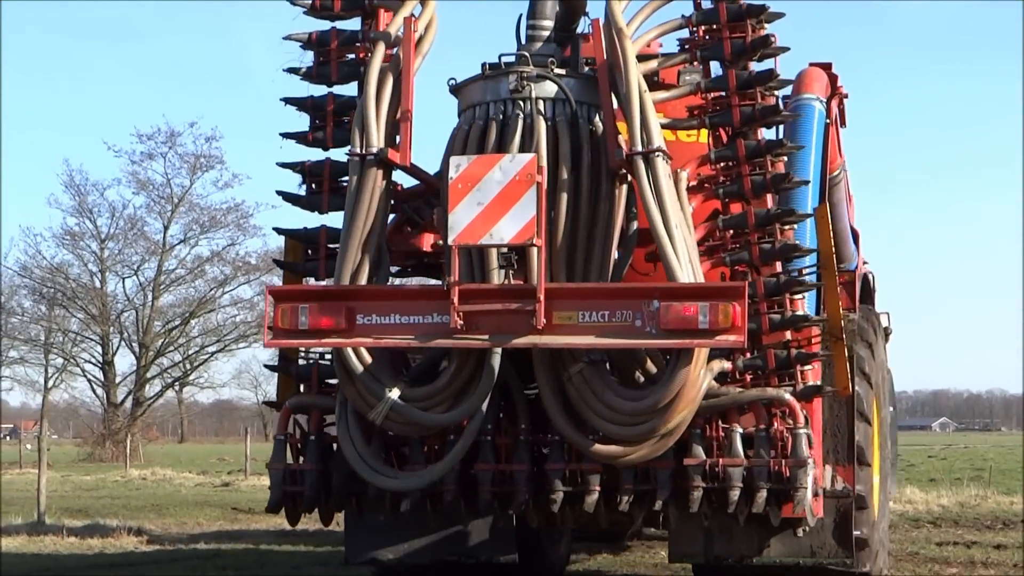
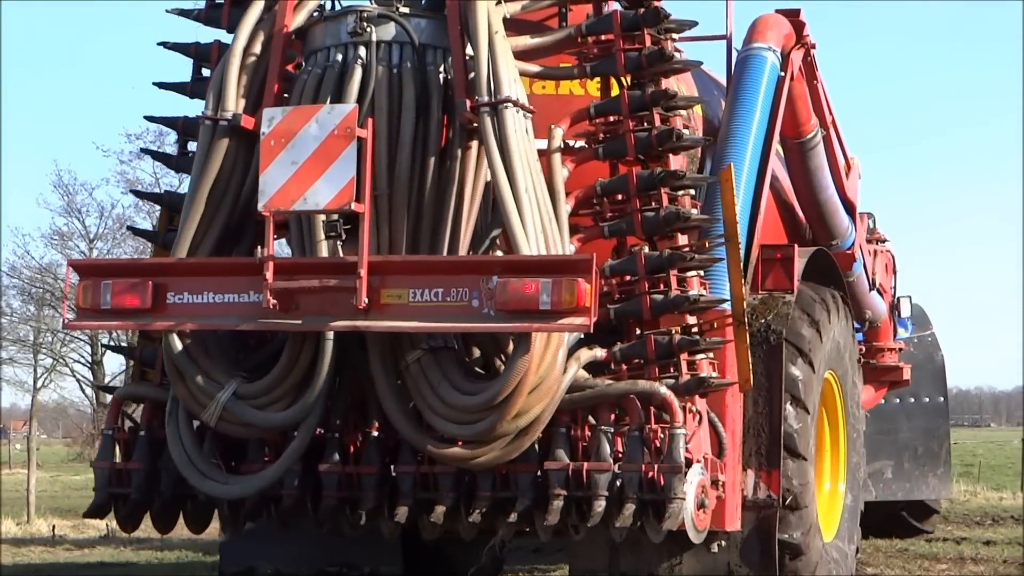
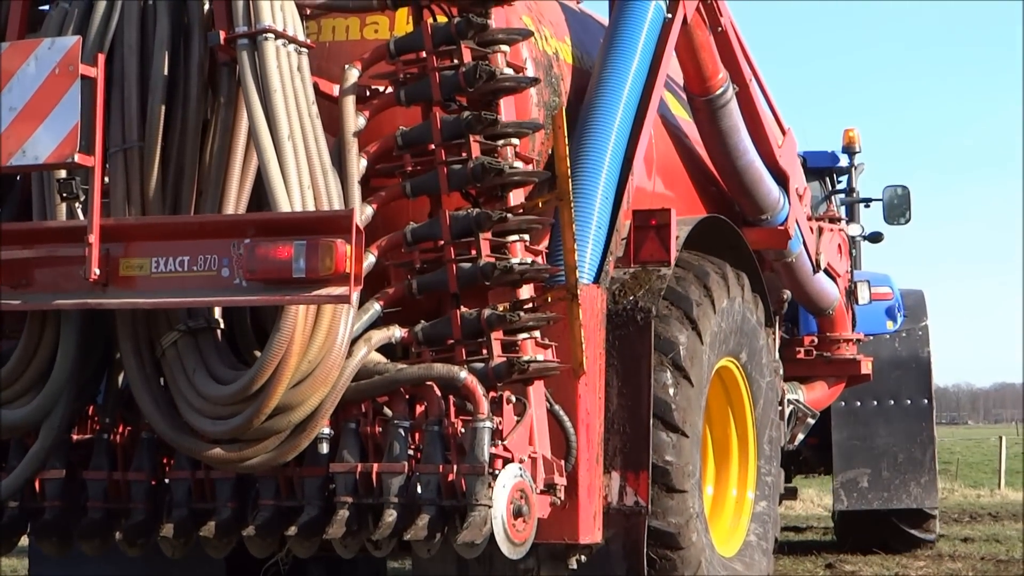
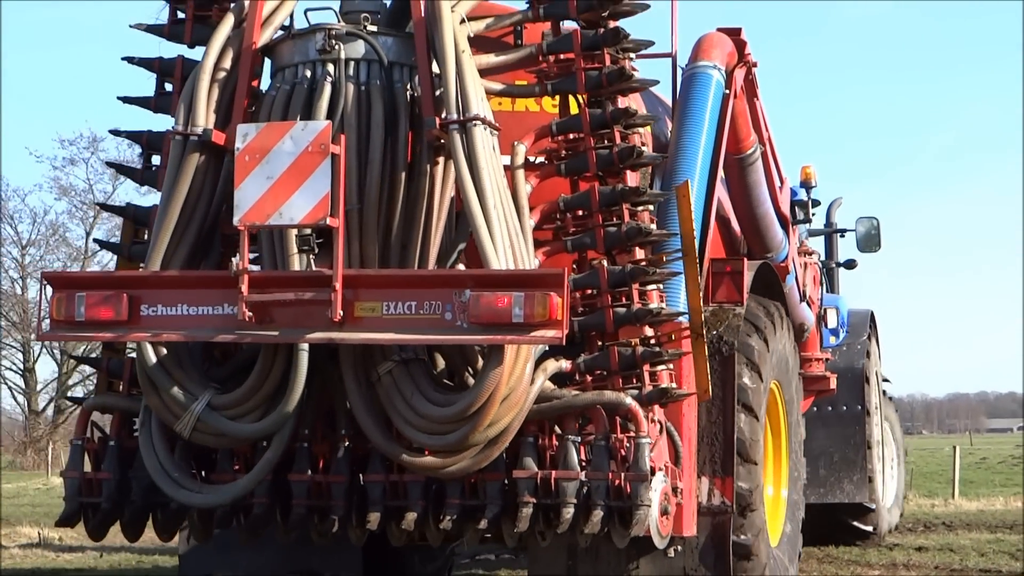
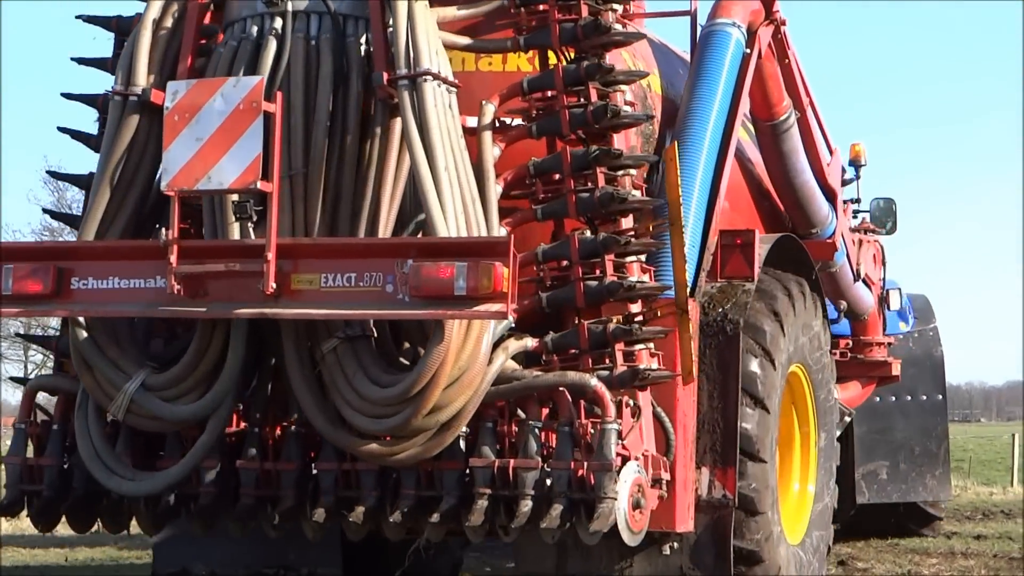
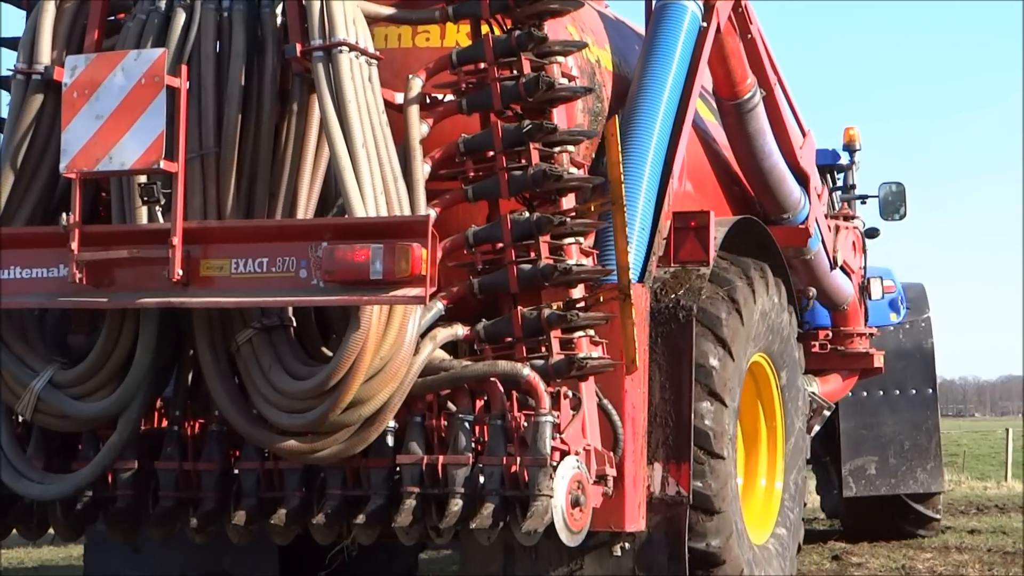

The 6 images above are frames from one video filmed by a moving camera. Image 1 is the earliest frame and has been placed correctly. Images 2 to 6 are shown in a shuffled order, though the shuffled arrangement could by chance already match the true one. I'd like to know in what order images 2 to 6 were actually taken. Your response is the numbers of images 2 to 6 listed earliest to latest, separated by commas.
2, 5, 6, 3, 4
